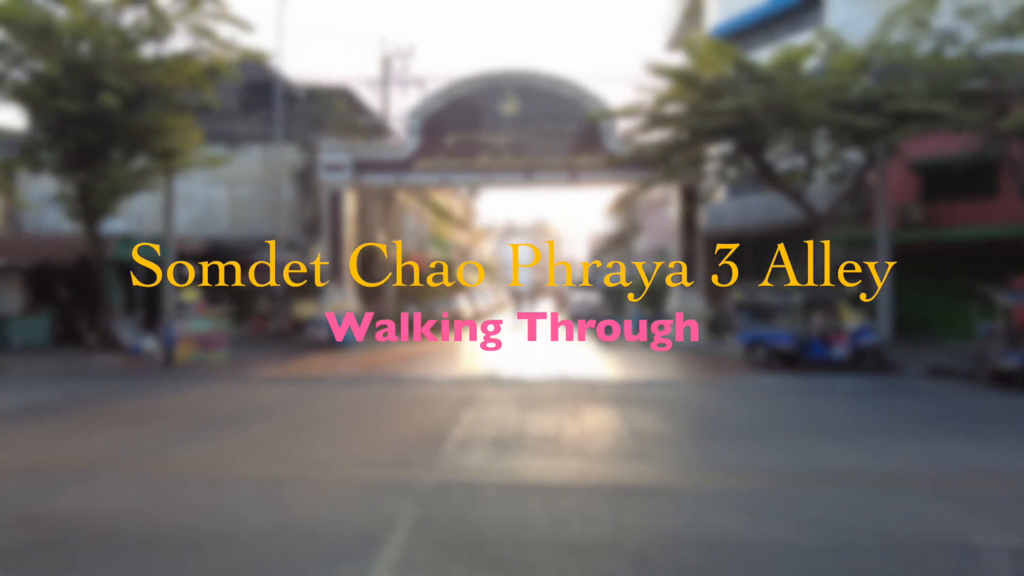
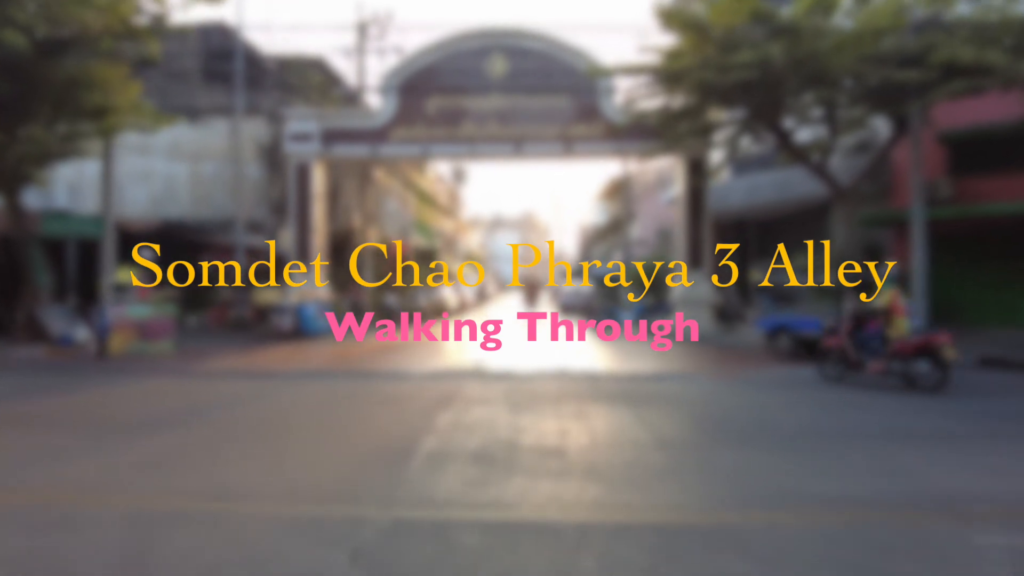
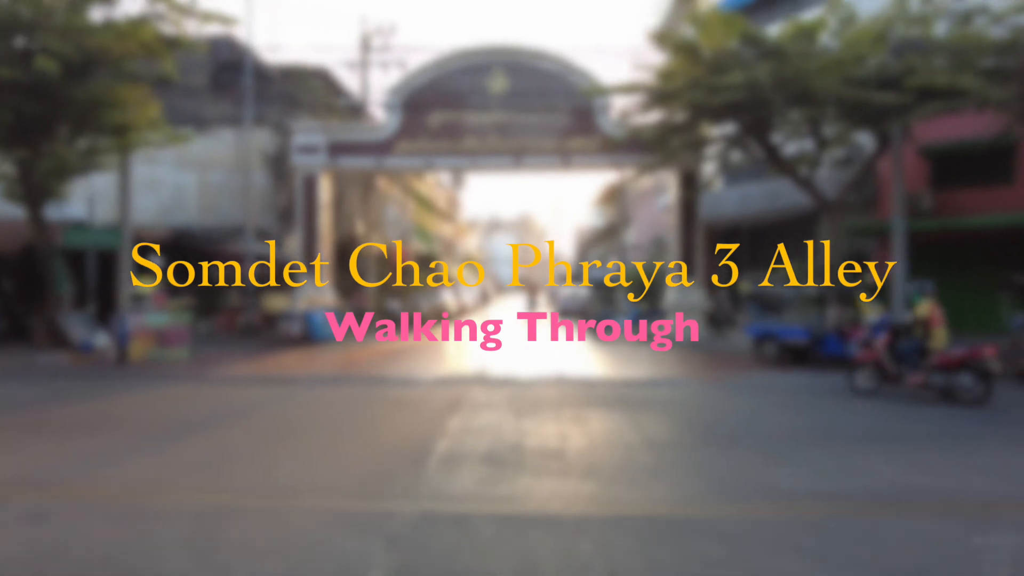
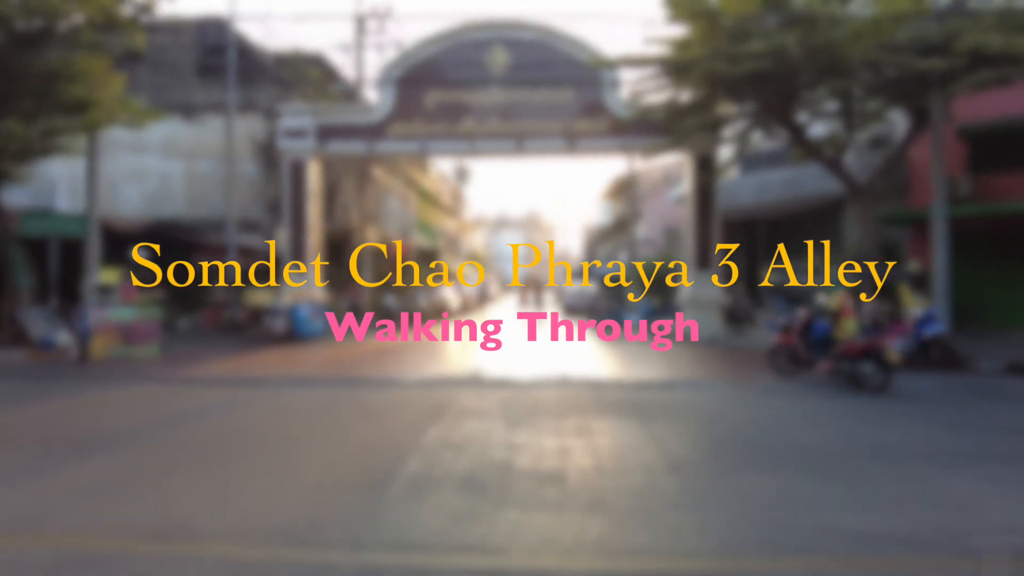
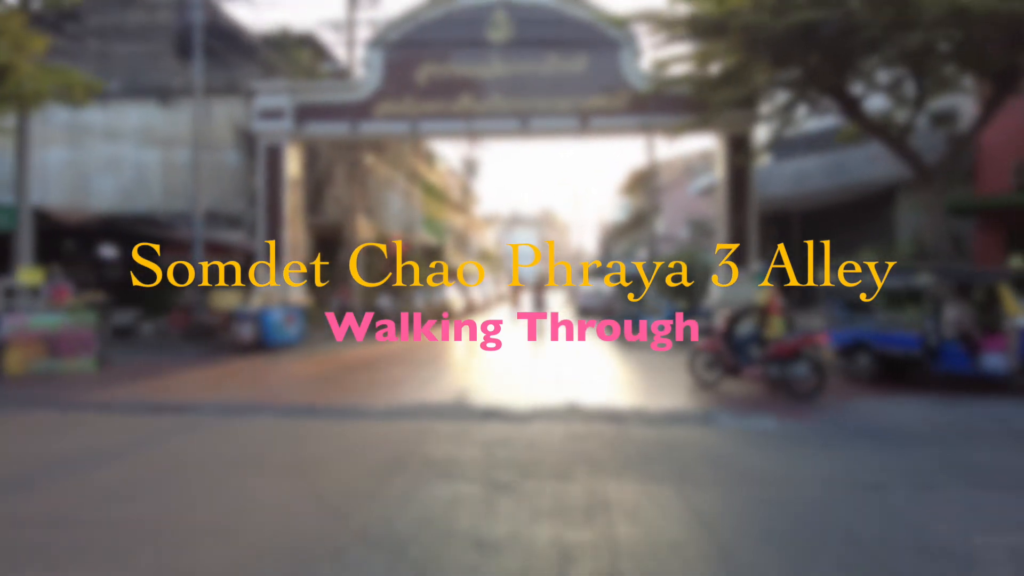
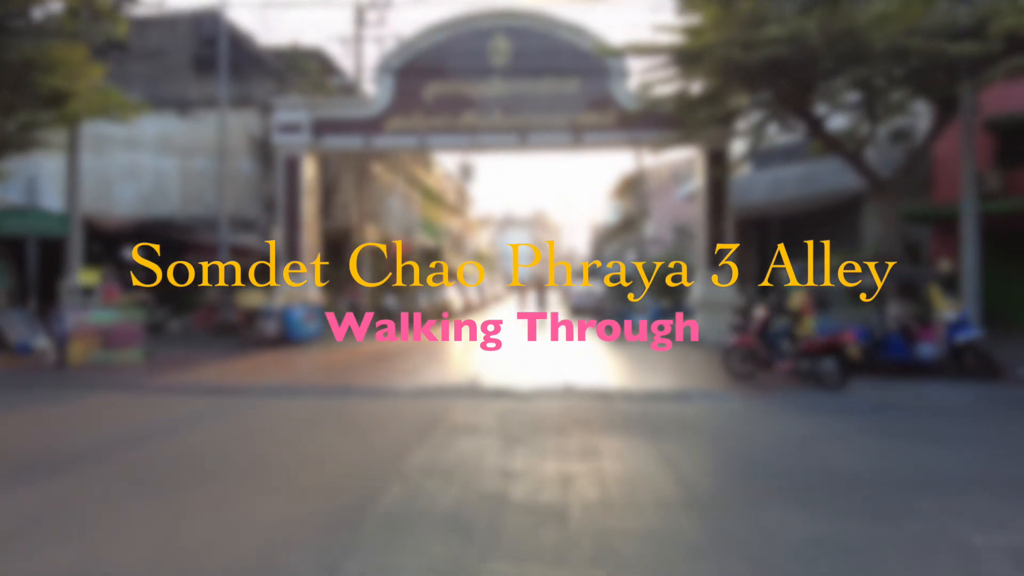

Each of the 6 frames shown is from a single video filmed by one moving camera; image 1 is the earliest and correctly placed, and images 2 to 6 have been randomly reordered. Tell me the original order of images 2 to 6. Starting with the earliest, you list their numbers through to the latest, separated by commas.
3, 2, 4, 6, 5
